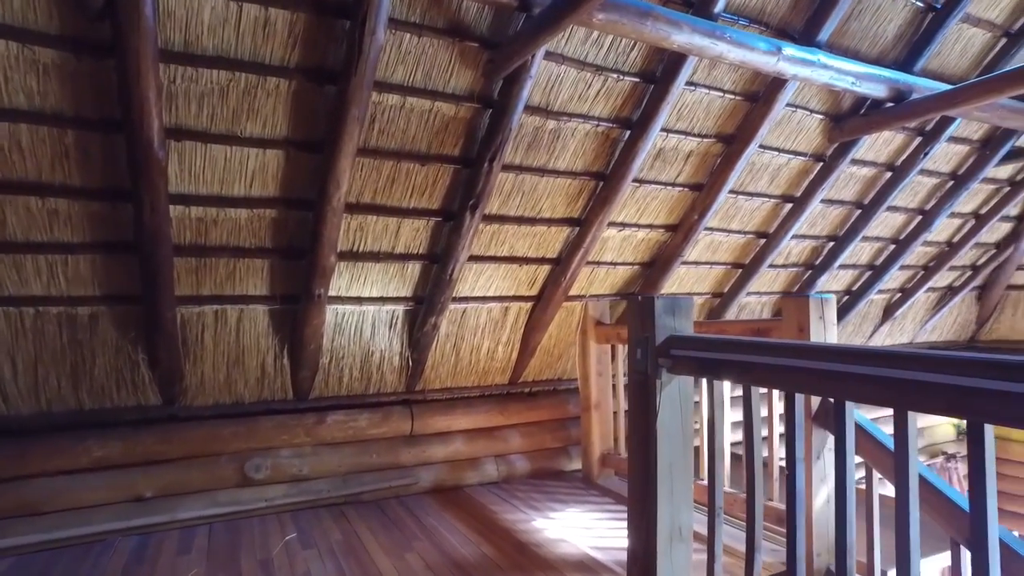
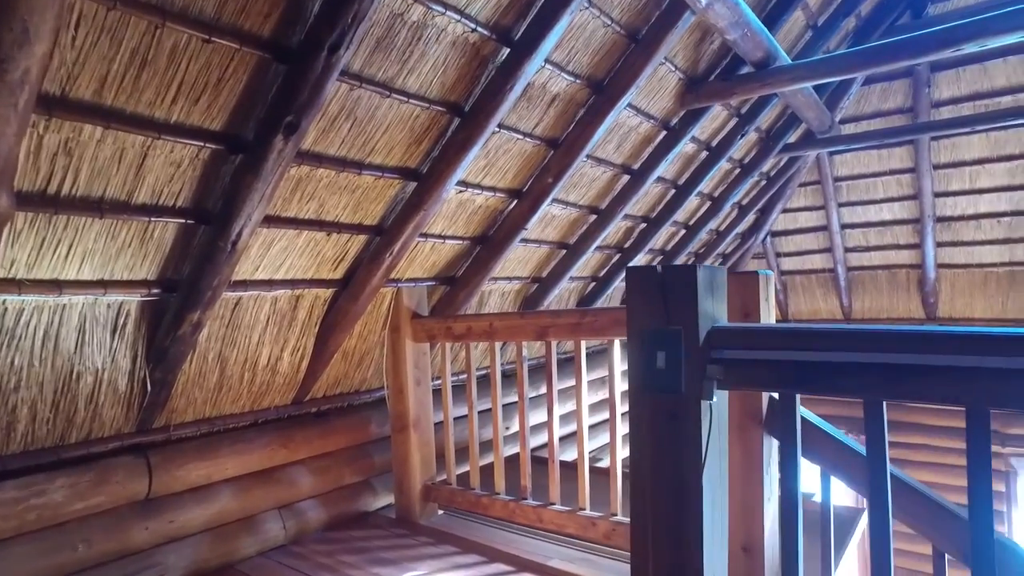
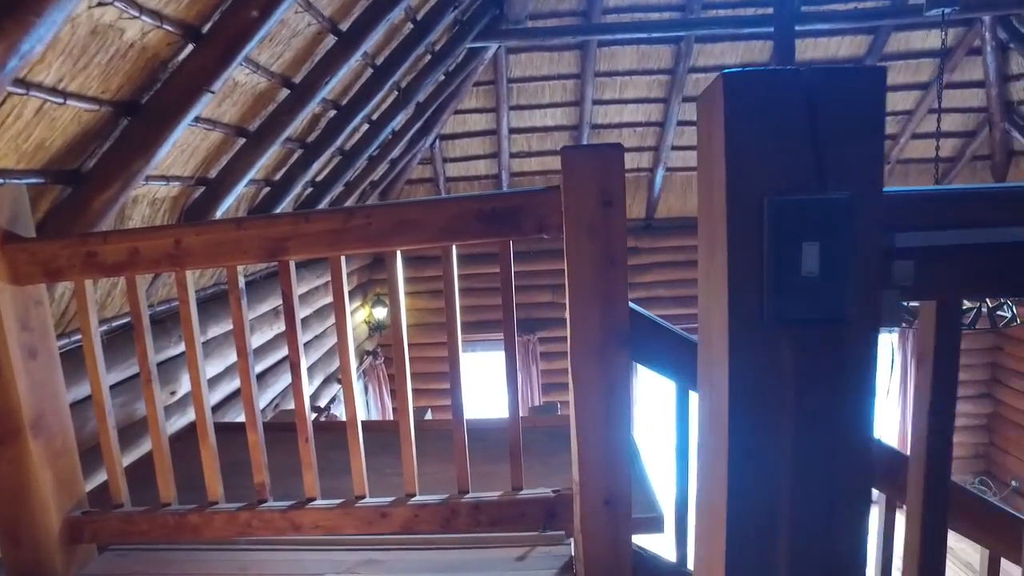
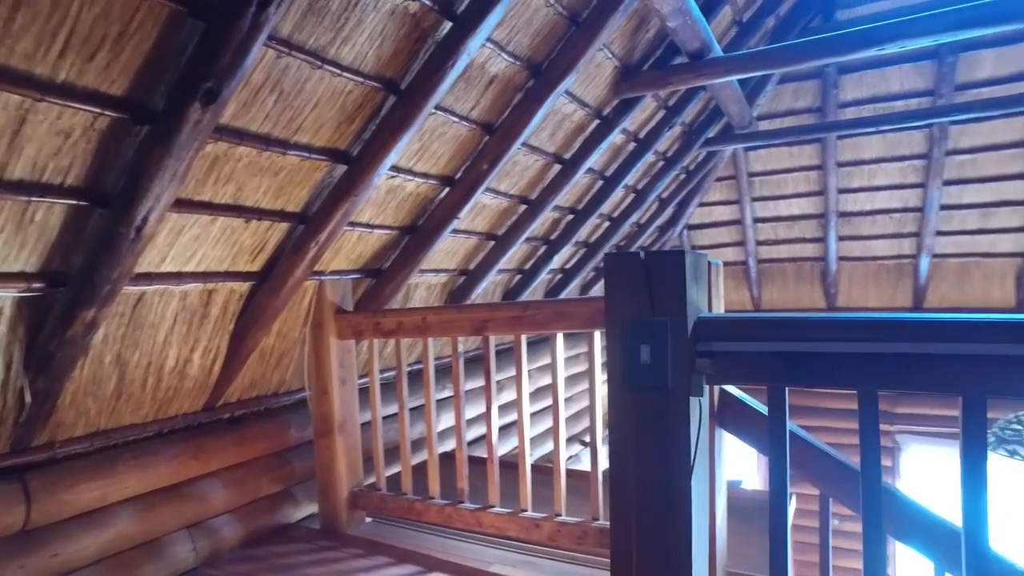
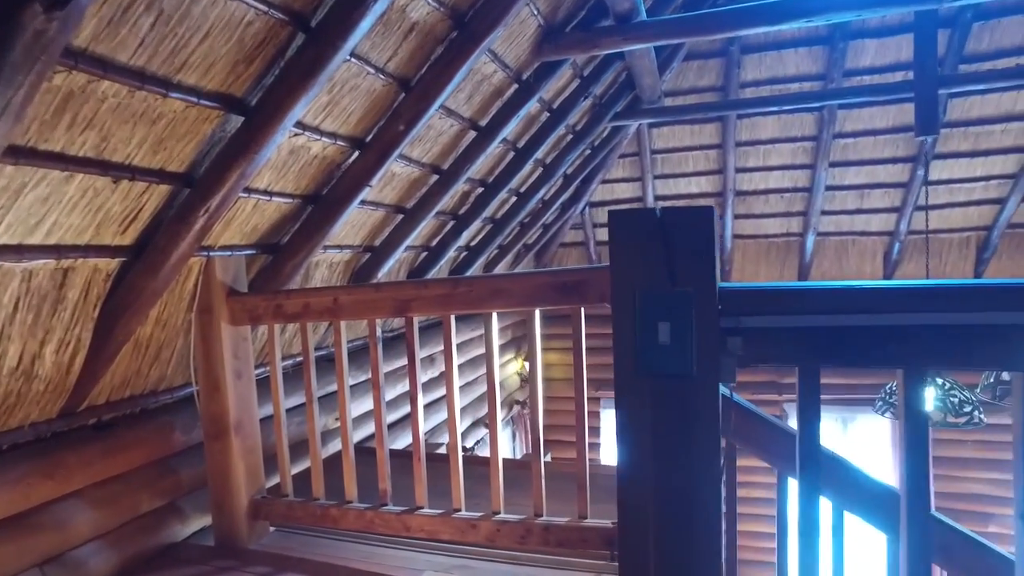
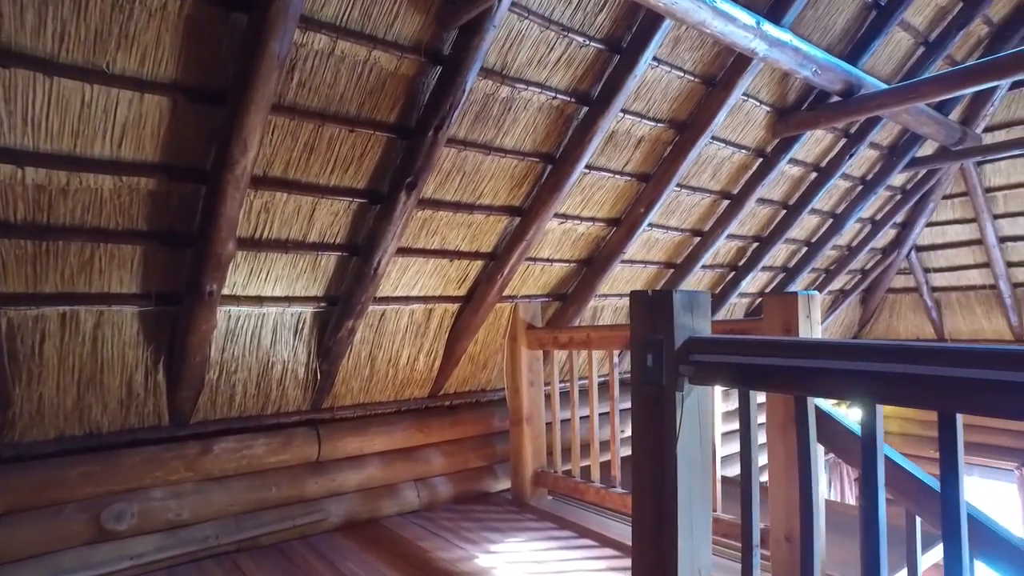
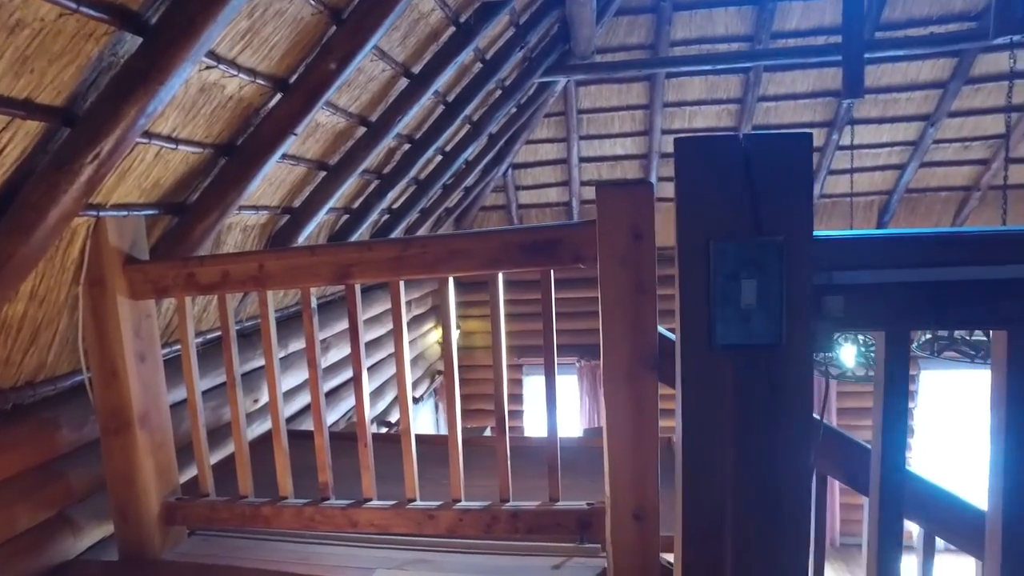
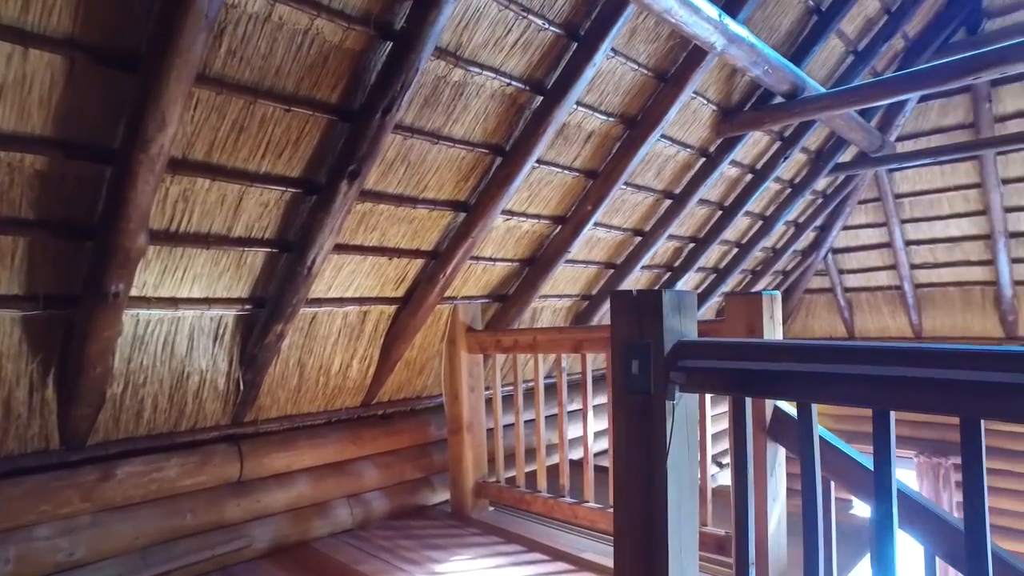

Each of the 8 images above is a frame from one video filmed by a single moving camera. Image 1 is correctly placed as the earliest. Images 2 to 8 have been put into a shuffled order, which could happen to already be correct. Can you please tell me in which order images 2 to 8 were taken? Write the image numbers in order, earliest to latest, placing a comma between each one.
6, 8, 2, 4, 5, 7, 3
